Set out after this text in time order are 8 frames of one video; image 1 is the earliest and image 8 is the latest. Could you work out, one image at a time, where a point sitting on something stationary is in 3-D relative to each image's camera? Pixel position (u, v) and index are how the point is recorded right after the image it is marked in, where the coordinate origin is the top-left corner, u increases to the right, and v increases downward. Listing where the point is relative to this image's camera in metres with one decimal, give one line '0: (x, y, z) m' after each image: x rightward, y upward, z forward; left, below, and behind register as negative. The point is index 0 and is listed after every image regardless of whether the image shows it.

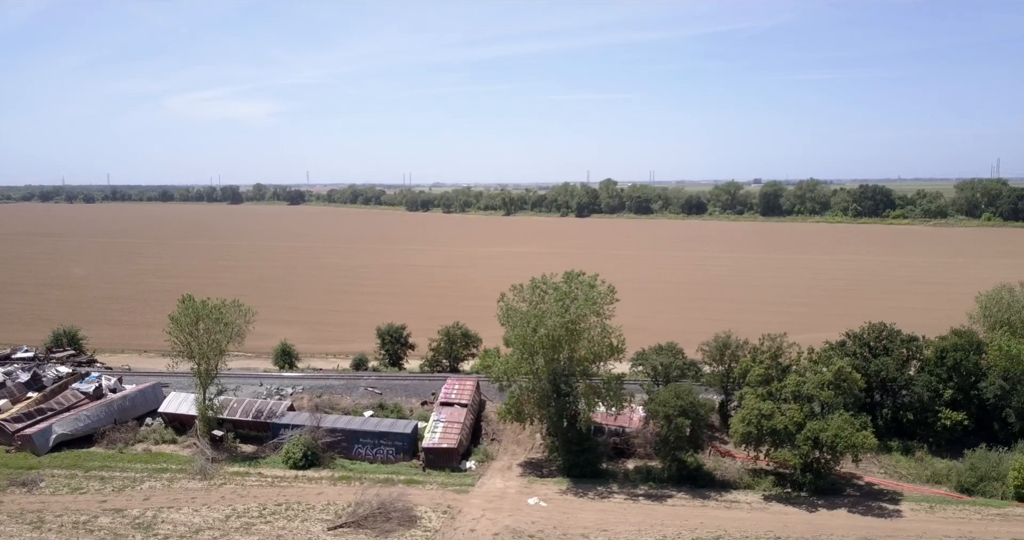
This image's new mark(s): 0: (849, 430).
0: (+9.2, -4.4, +17.7) m
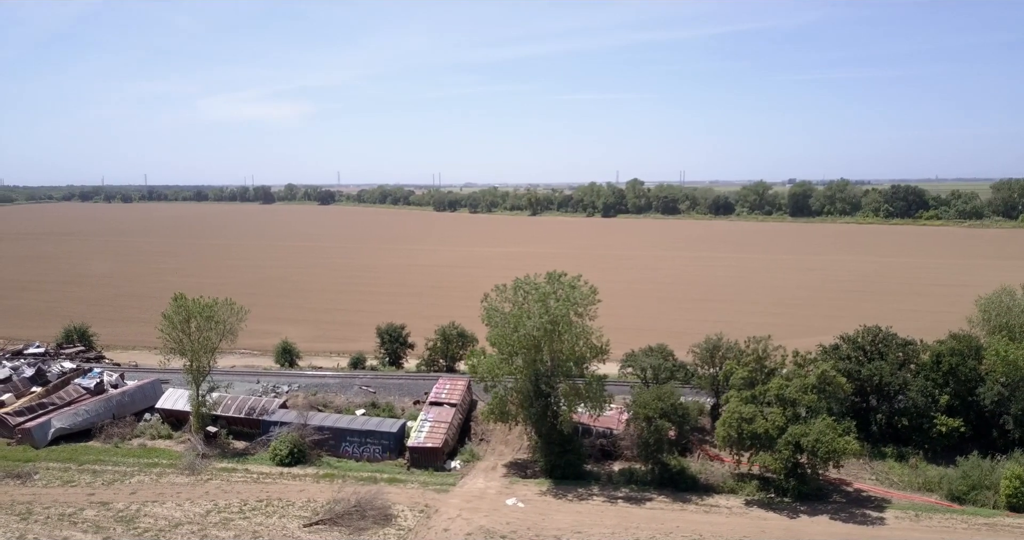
0: (+8.5, -4.4, +17.4) m
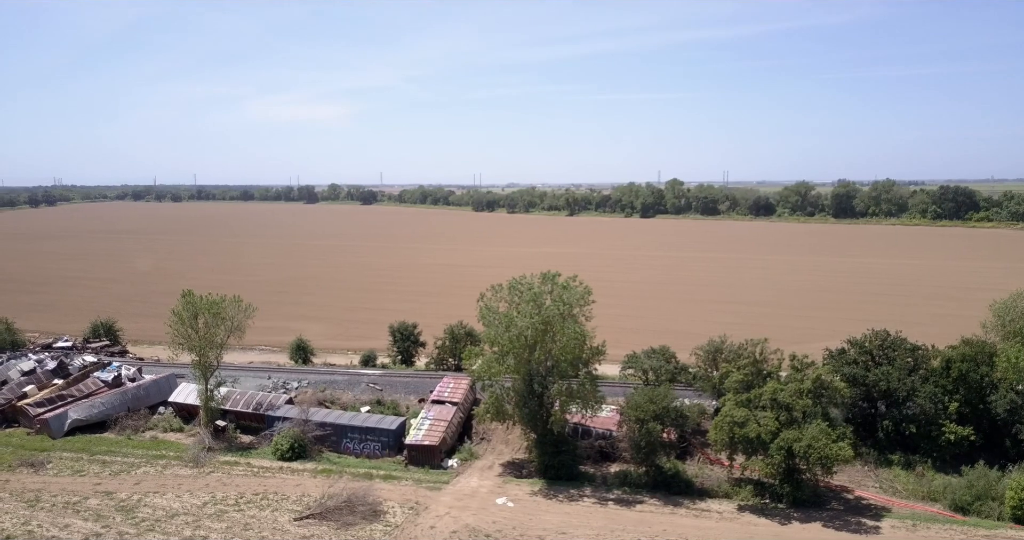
0: (+8.1, -4.5, +17.0) m
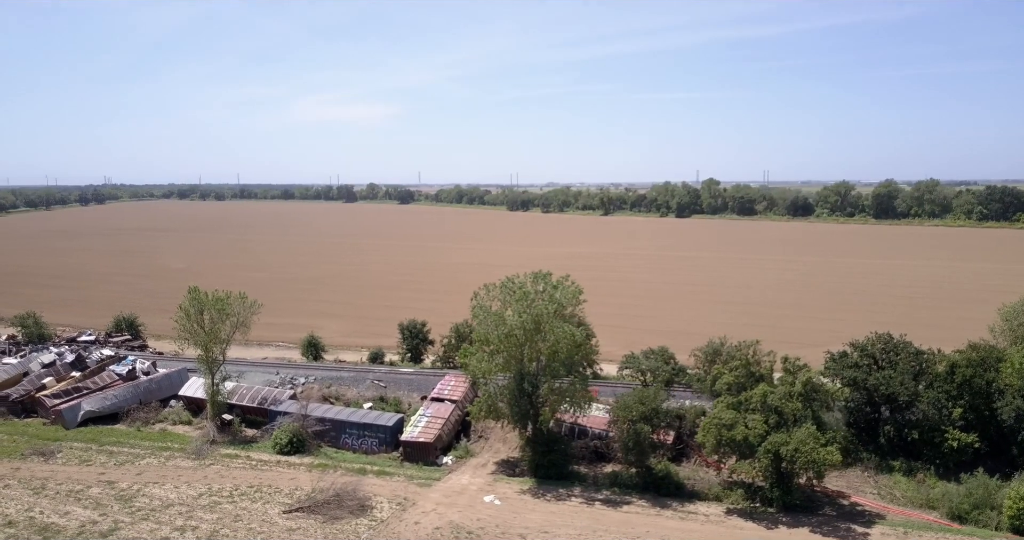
0: (+7.7, -4.5, +16.7) m
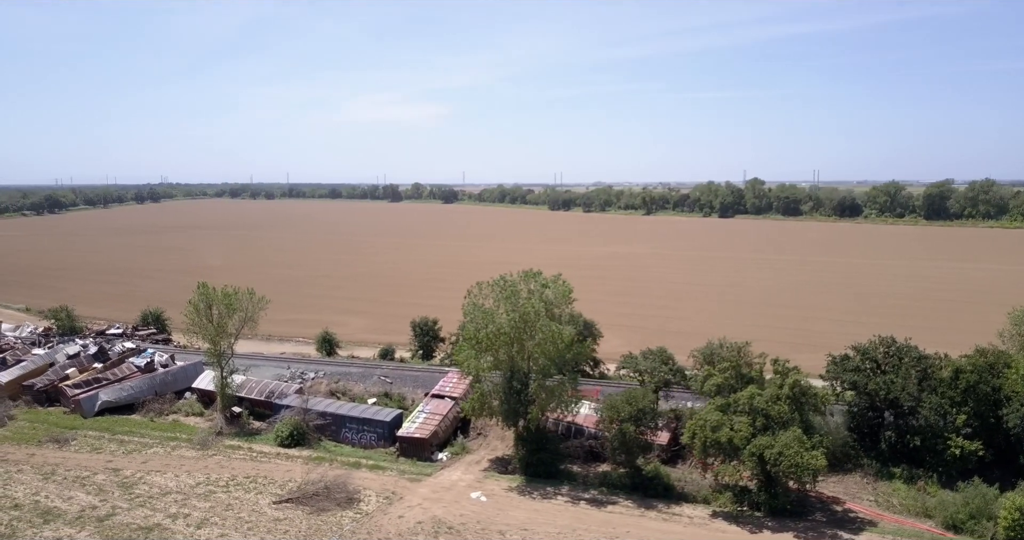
0: (+7.2, -4.5, +16.4) m
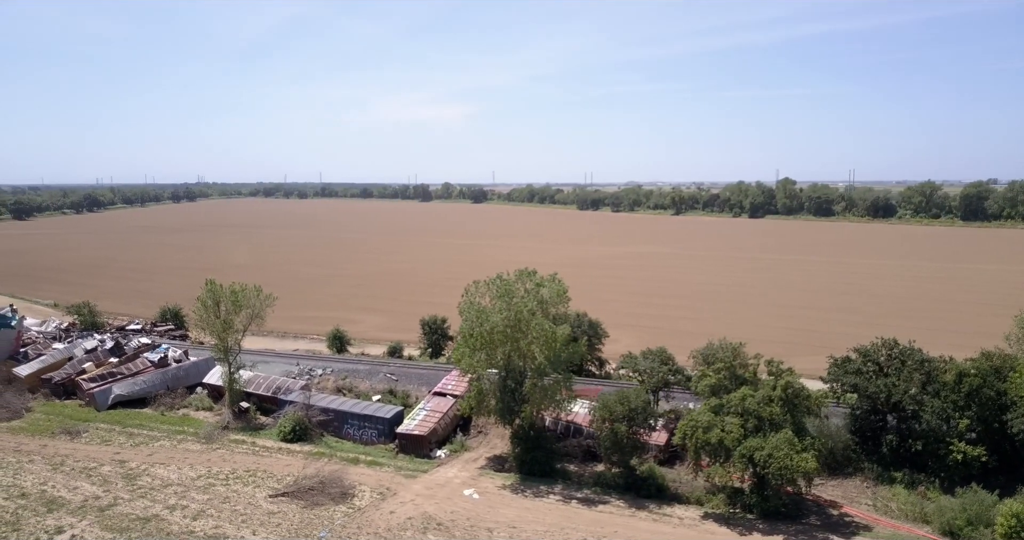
0: (+6.9, -4.5, +16.2) m
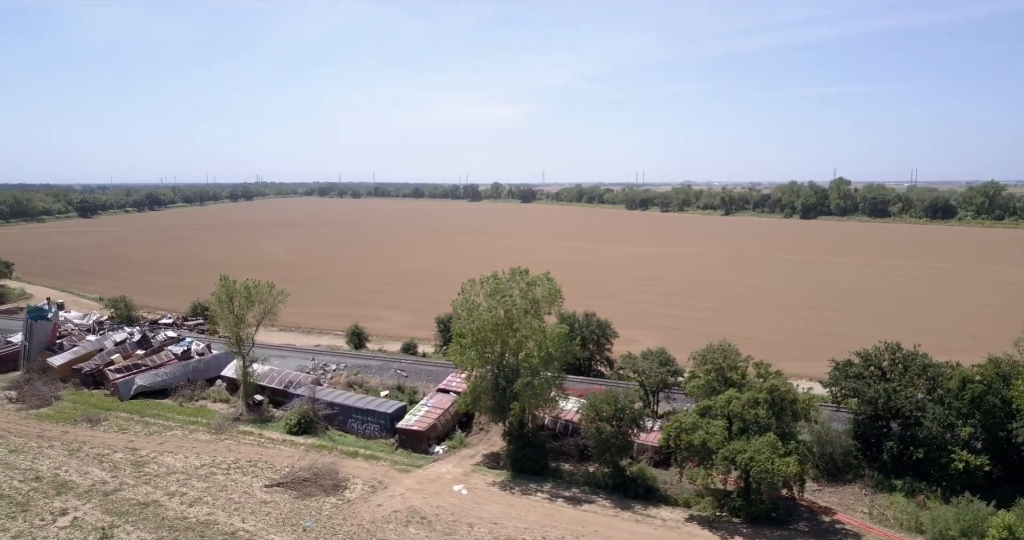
0: (+6.3, -4.5, +16.0) m
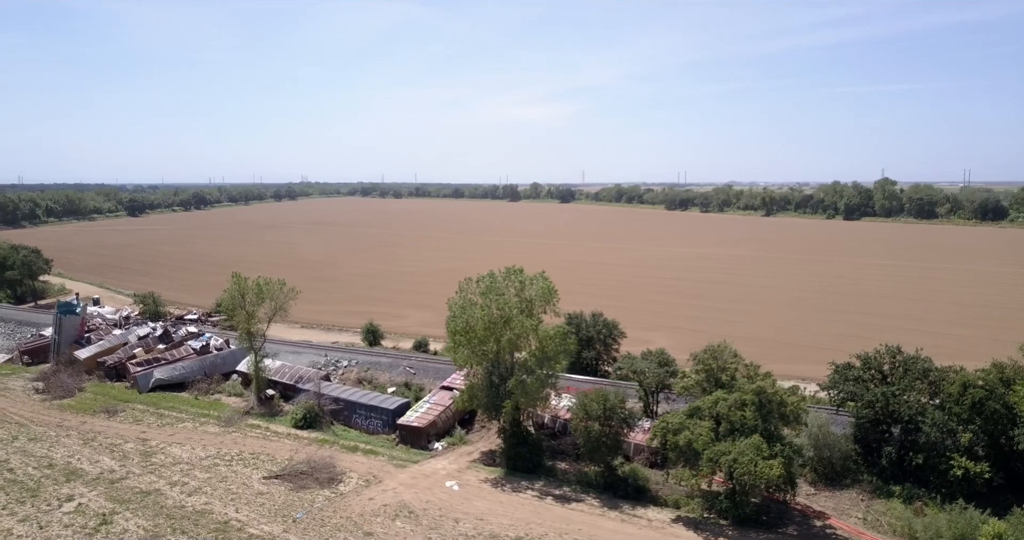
0: (+5.9, -4.6, +15.9) m
